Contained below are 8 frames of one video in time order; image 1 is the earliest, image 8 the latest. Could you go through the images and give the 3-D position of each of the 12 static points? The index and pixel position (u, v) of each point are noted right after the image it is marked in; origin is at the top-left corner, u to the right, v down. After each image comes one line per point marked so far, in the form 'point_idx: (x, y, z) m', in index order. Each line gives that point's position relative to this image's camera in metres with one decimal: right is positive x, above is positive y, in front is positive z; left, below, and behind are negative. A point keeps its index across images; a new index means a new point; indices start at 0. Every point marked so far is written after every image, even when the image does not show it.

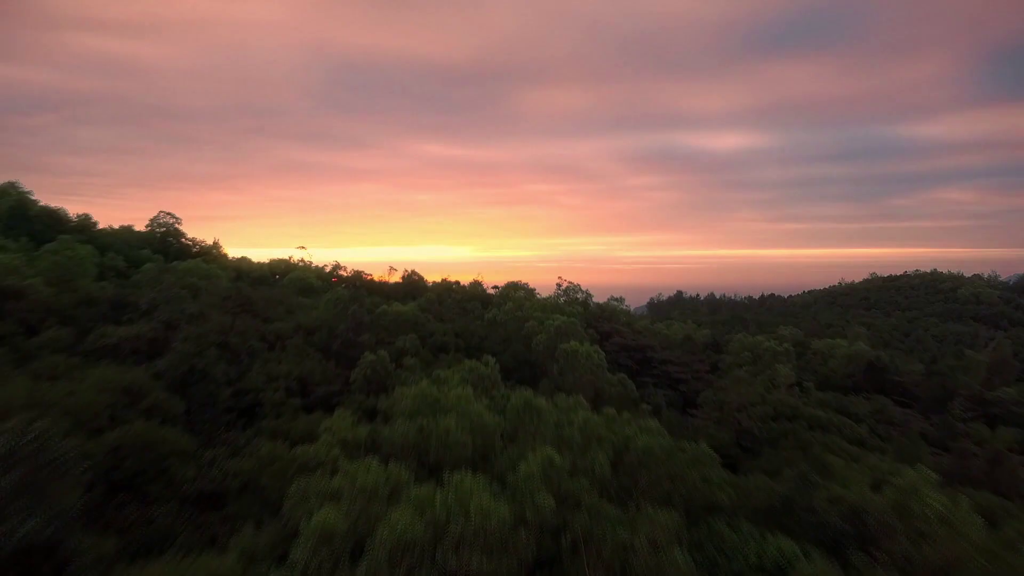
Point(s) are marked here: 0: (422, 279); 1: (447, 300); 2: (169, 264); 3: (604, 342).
0: (-2.8, +0.2, +15.3) m
1: (-1.8, -0.3, +13.5) m
2: (-8.5, +0.6, +12.3) m
3: (+2.8, -1.7, +15.4) m
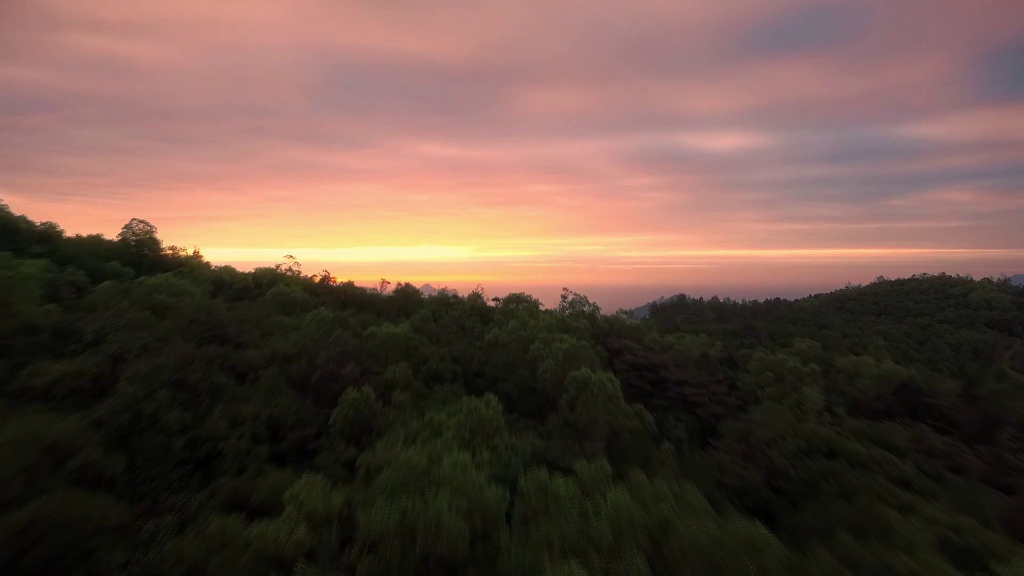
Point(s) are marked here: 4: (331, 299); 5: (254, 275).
0: (-2.7, -0.2, +14.2) m
1: (-1.7, -0.7, +12.3) m
2: (-8.4, +0.2, +11.2) m
3: (+2.9, -2.1, +14.2) m
4: (-5.2, -0.4, +14.1) m
5: (-8.5, +0.5, +16.3) m
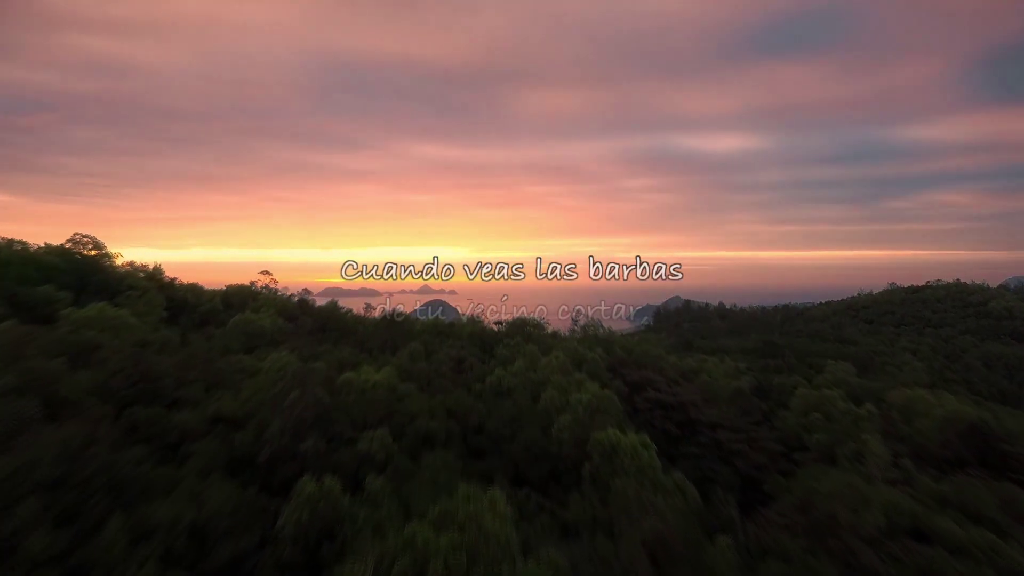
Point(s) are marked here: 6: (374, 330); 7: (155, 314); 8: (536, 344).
0: (-2.6, -0.8, +12.3) m
1: (-1.6, -1.3, +10.4) m
2: (-8.3, -0.4, +9.2) m
3: (+3.0, -2.7, +12.3) m
4: (-5.0, -1.0, +12.1) m
5: (-8.3, -0.1, +14.4) m
6: (-3.2, -1.0, +11.5) m
7: (-7.8, -0.6, +10.7) m
8: (+0.6, -1.3, +11.9) m
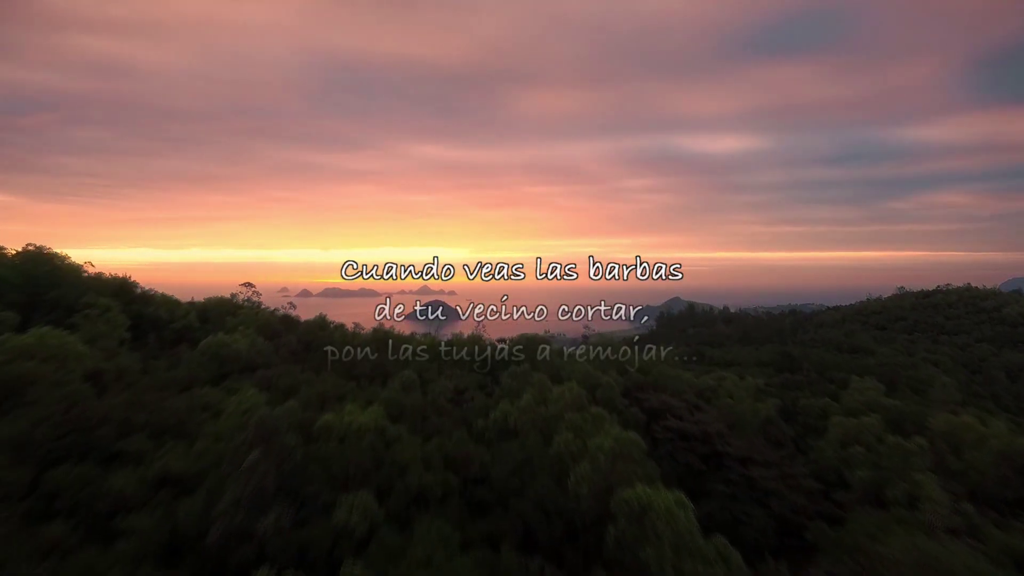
0: (-2.5, -1.1, +11.1) m
1: (-1.4, -1.7, +9.2) m
2: (-8.2, -0.8, +8.0) m
3: (+3.1, -3.1, +11.1) m
4: (-4.9, -1.4, +10.9) m
5: (-8.2, -0.5, +13.2) m
6: (-3.1, -1.3, +10.3) m
7: (-7.6, -0.9, +9.5) m
8: (+0.7, -1.7, +10.7) m
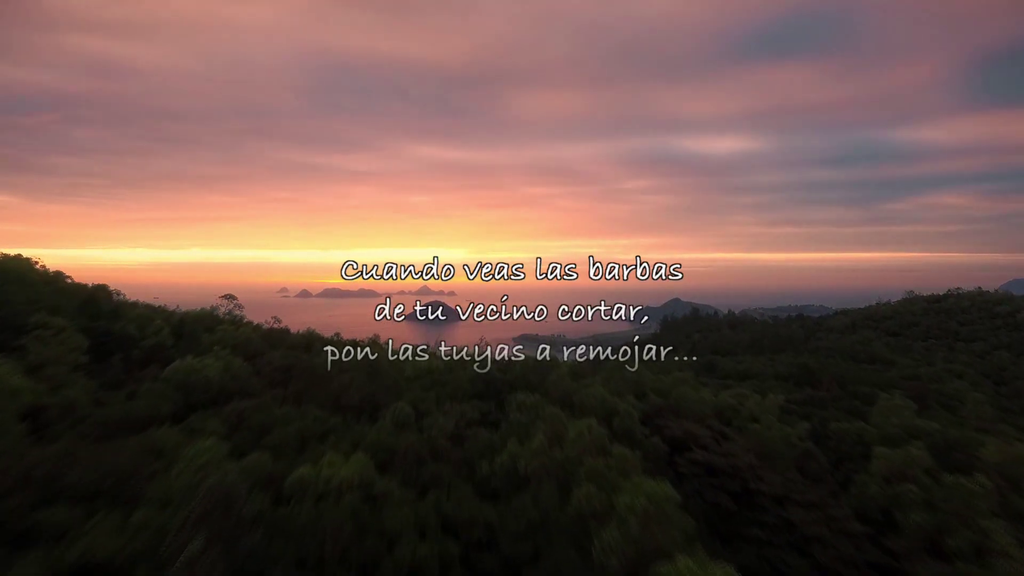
0: (-2.4, -1.5, +9.9) m
1: (-1.3, -2.0, +8.0) m
2: (-8.0, -1.1, +6.8) m
3: (+3.3, -3.4, +9.9) m
4: (-4.8, -1.7, +9.7) m
5: (-8.1, -0.8, +12.0) m
6: (-3.0, -1.7, +9.1) m
7: (-7.5, -1.2, +8.3) m
8: (+0.8, -2.0, +9.6) m
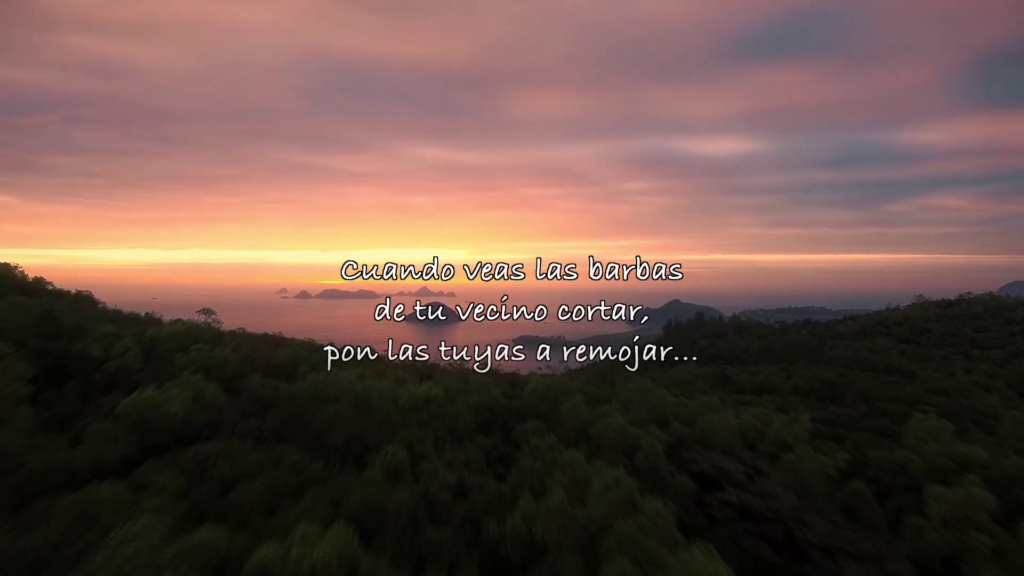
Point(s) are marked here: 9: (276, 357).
0: (-2.2, -1.8, +8.7) m
1: (-1.1, -2.4, +6.8) m
2: (-7.9, -1.4, +5.7) m
3: (+3.4, -3.7, +8.8) m
4: (-4.6, -2.0, +8.6) m
5: (-7.9, -1.2, +10.8) m
6: (-2.8, -2.0, +7.9) m
7: (-7.3, -1.6, +7.1) m
8: (+1.0, -2.4, +8.4) m
9: (-5.4, -1.6, +11.2) m
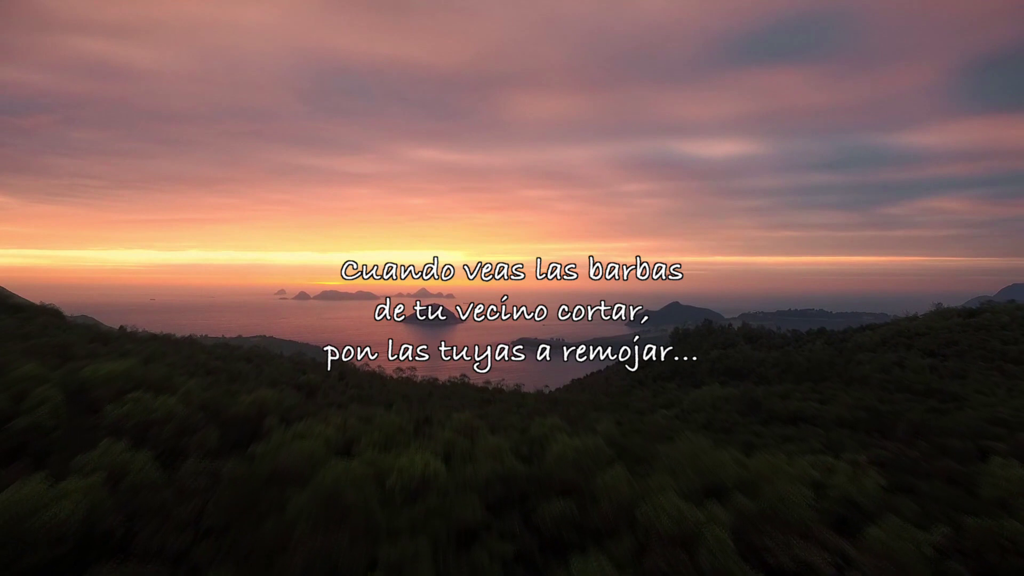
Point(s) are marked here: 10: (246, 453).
0: (-1.9, -2.4, +6.6) m
1: (-0.8, -2.9, +4.7) m
2: (-7.6, -1.9, +3.5) m
3: (+3.8, -4.3, +6.6) m
4: (-4.3, -2.6, +6.4) m
5: (-7.6, -1.7, +8.7) m
6: (-2.5, -2.5, +5.8) m
7: (-7.0, -2.1, +5.0) m
8: (+1.3, -2.9, +6.3) m
9: (-5.0, -2.2, +9.1) m
10: (-4.1, -2.4, +7.5) m
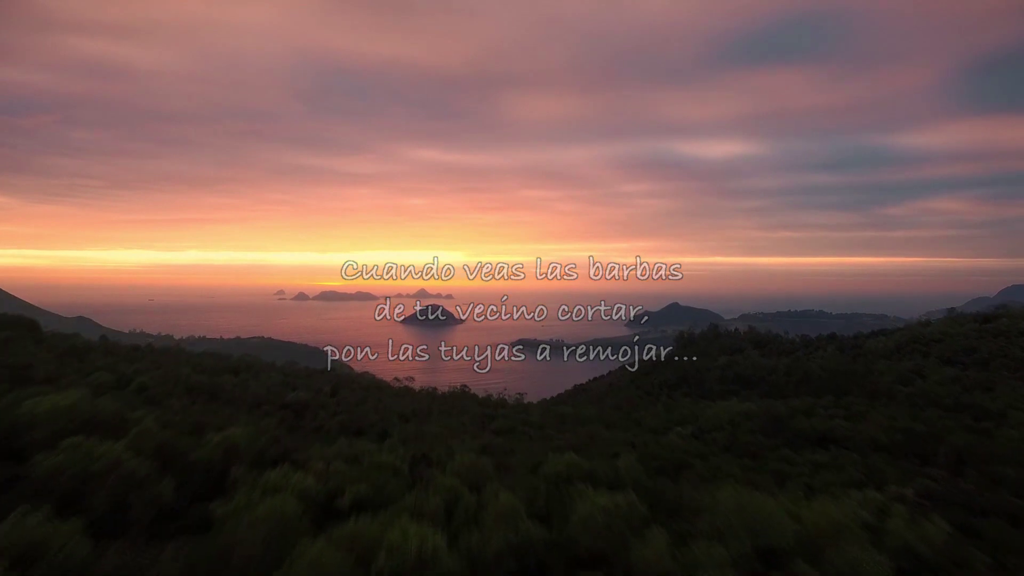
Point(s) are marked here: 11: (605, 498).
0: (-1.7, -2.7, +5.2) m
1: (-0.6, -3.3, +3.3) m
2: (-7.3, -2.3, +2.1) m
3: (+4.0, -4.7, +5.2) m
4: (-4.1, -2.9, +5.0) m
5: (-7.4, -2.1, +7.3) m
6: (-2.3, -2.9, +4.4) m
7: (-6.8, -2.5, +3.6) m
8: (+1.5, -3.3, +4.8) m
9: (-4.8, -2.5, +7.6) m
10: (-3.9, -2.7, +6.0) m
11: (+1.4, -3.1, +7.3) m
